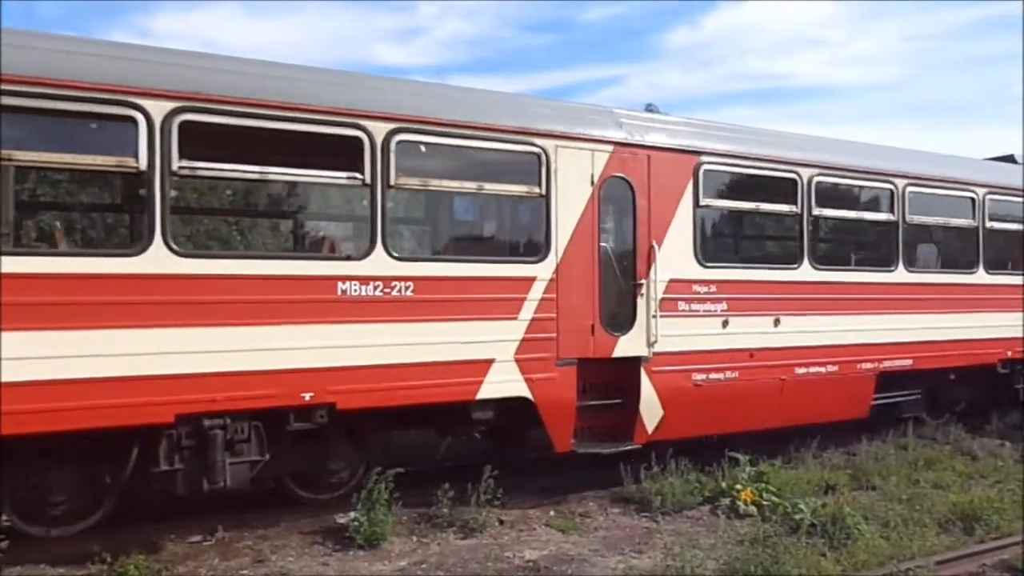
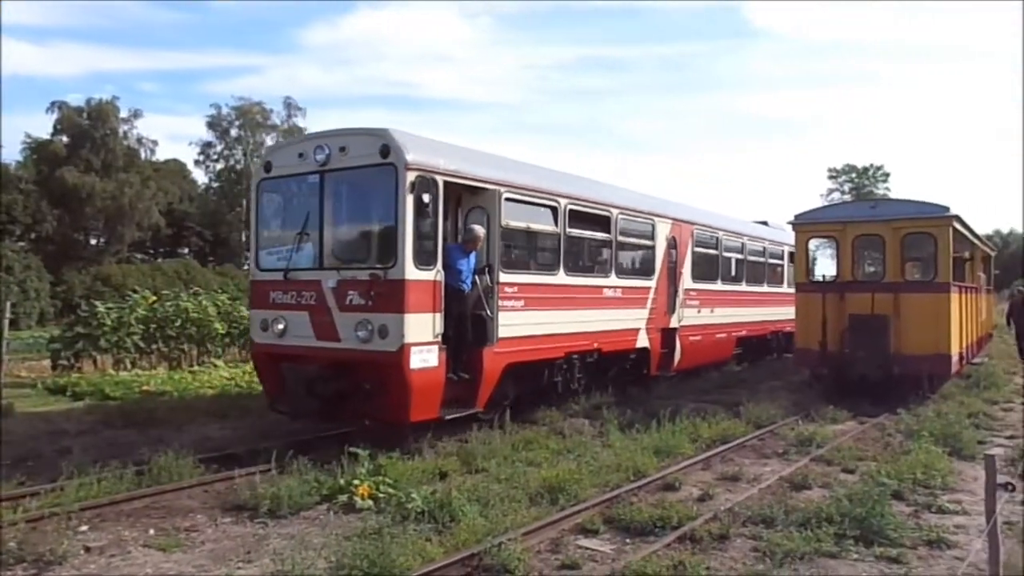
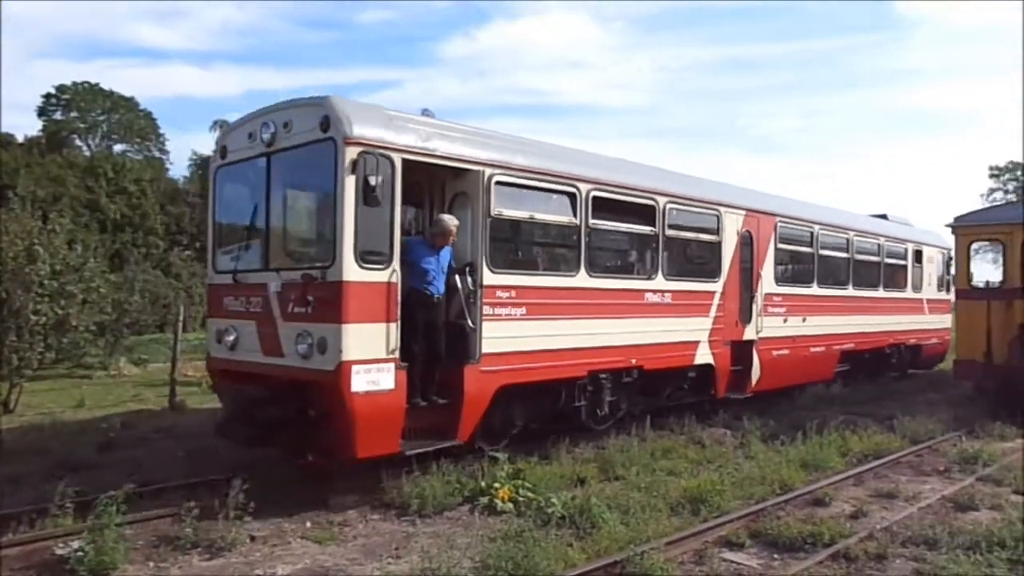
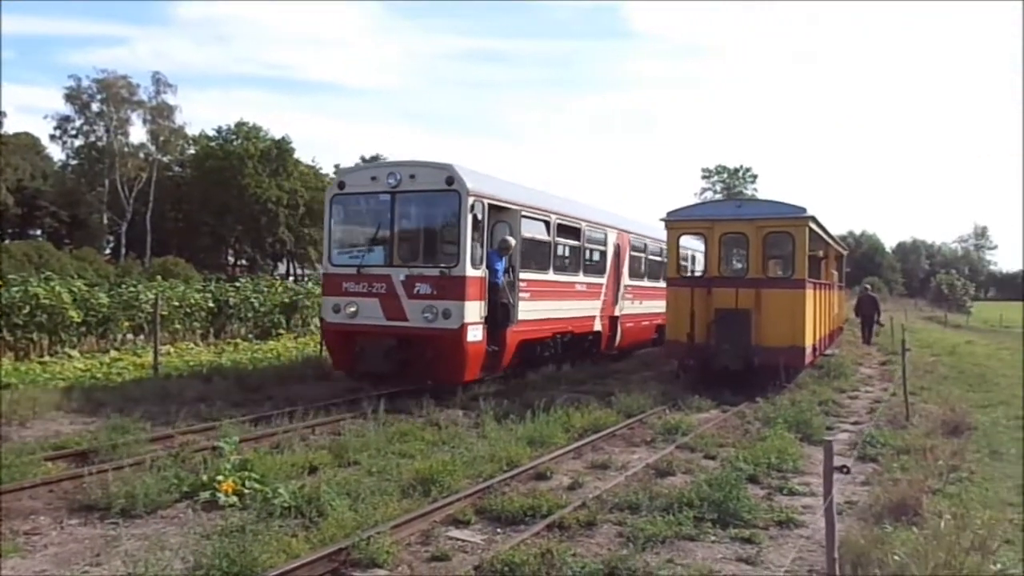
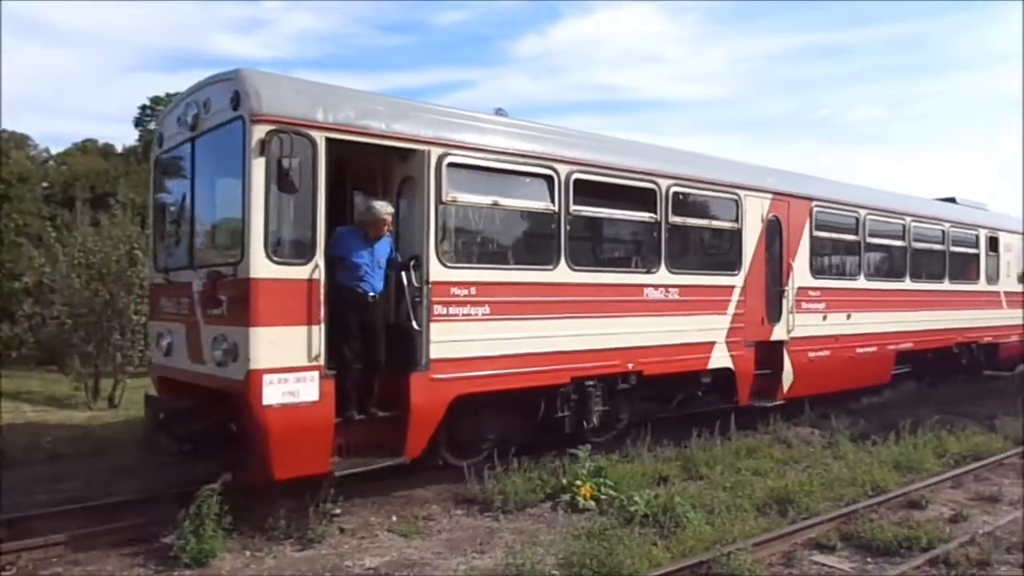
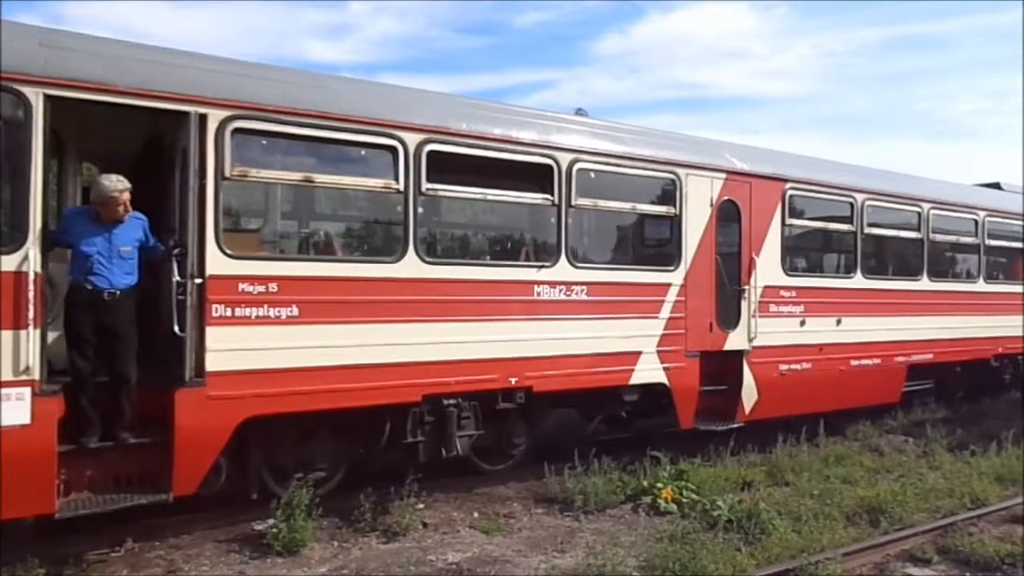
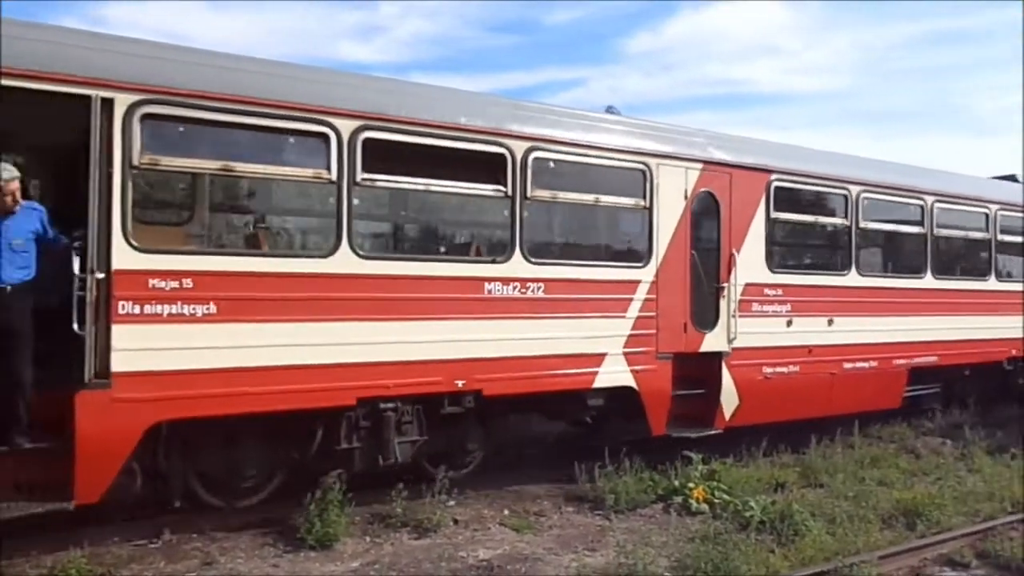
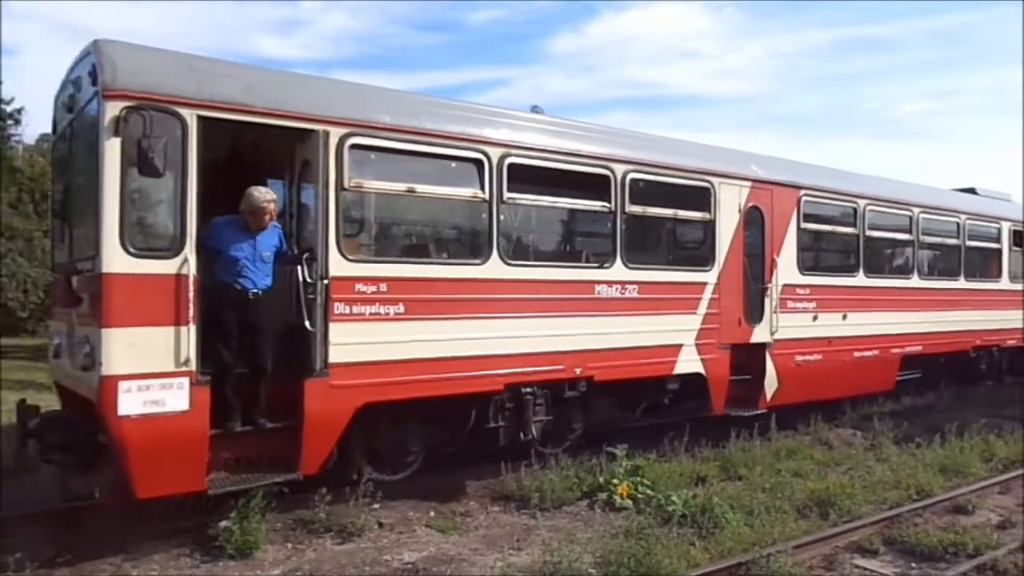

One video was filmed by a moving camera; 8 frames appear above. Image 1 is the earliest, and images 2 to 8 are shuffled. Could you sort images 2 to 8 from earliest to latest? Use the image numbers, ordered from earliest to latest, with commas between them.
7, 6, 8, 5, 3, 2, 4
